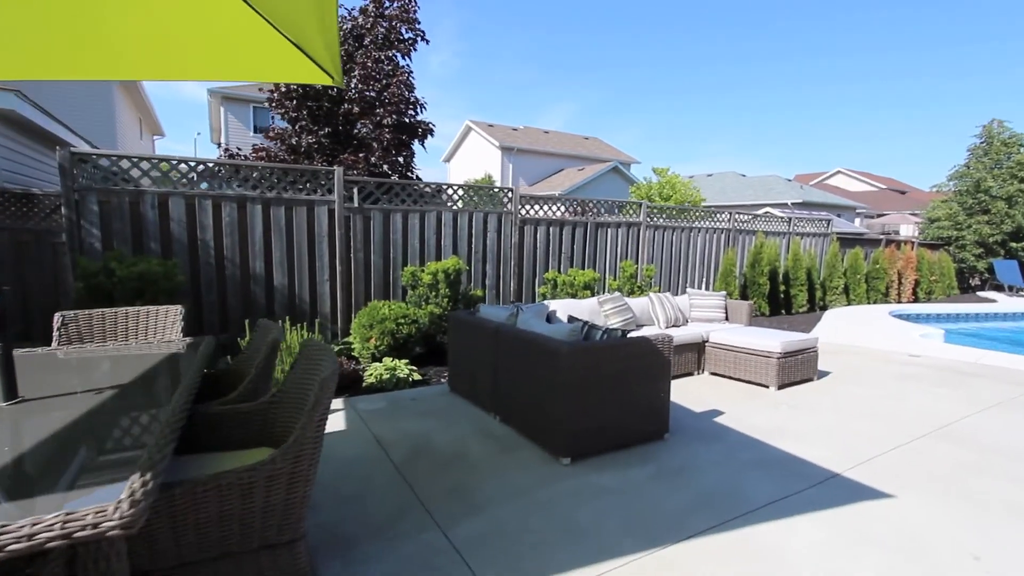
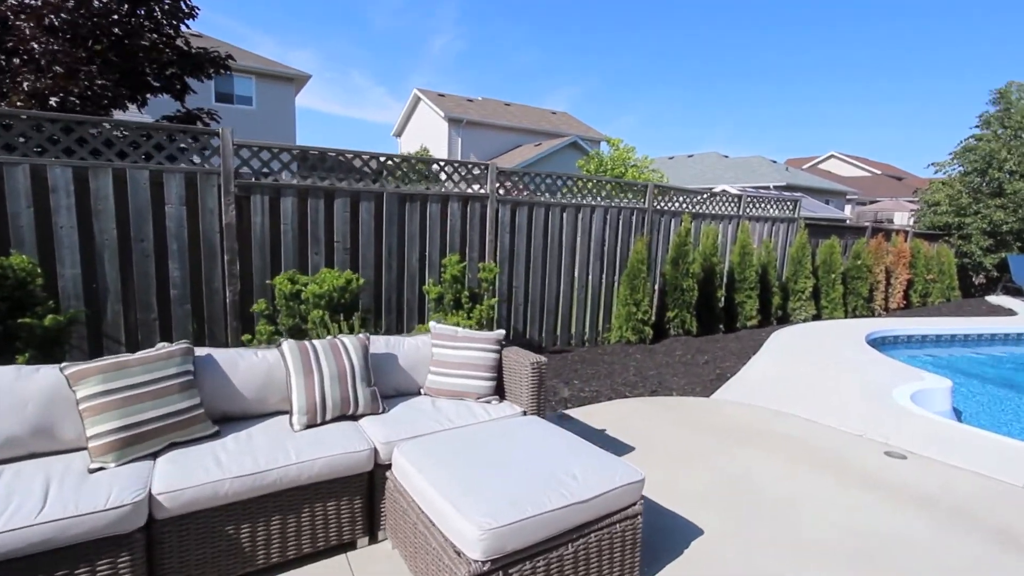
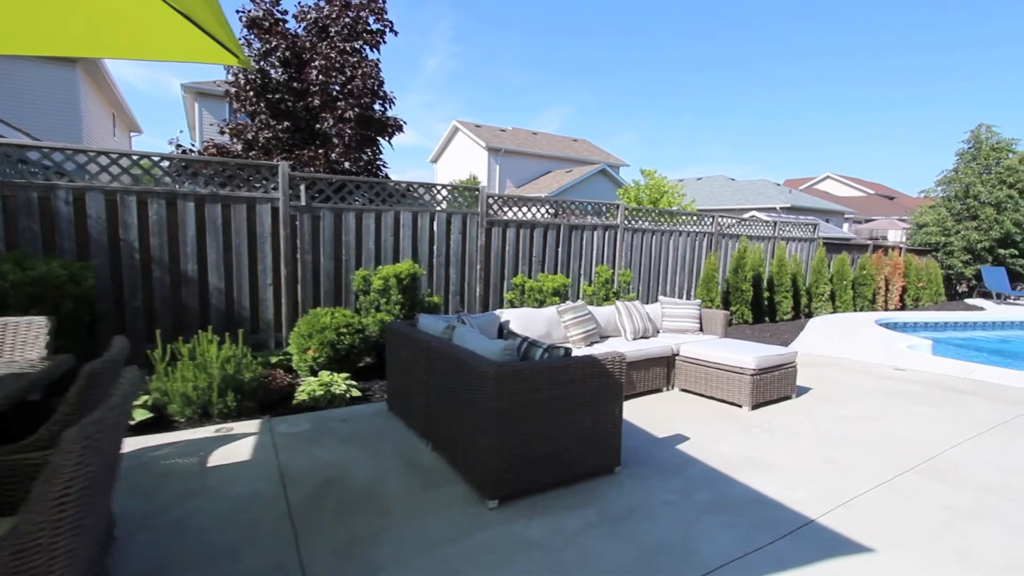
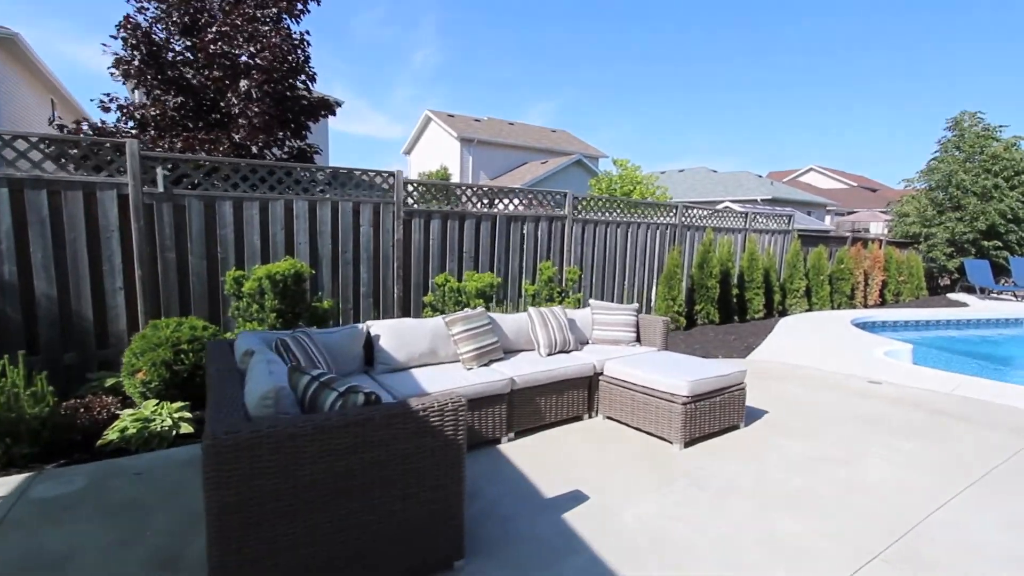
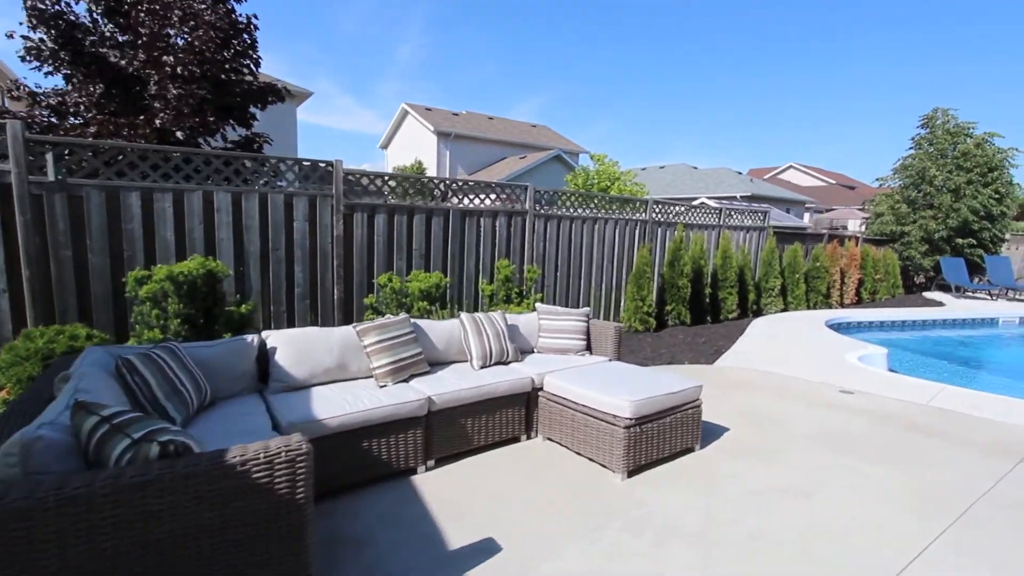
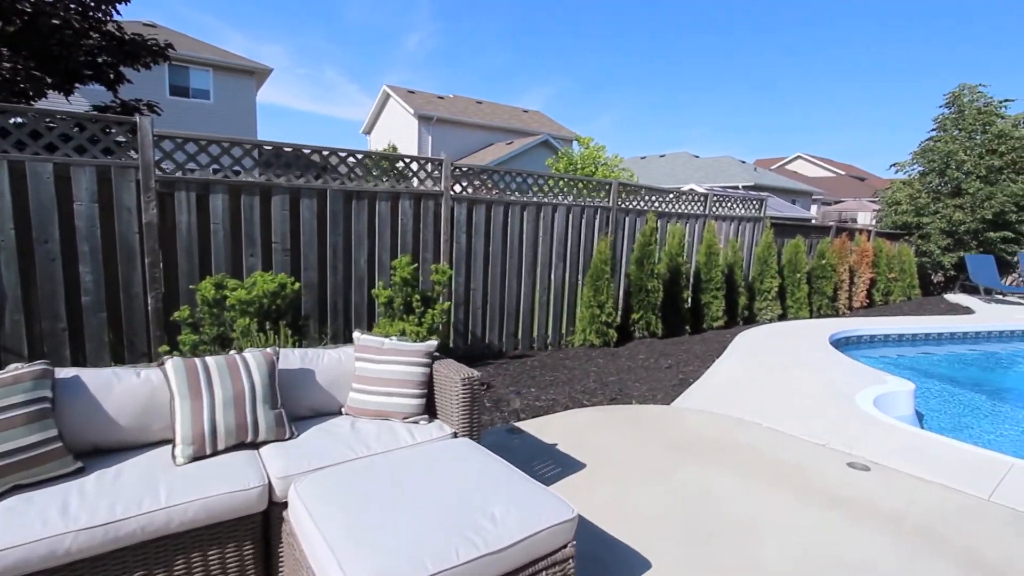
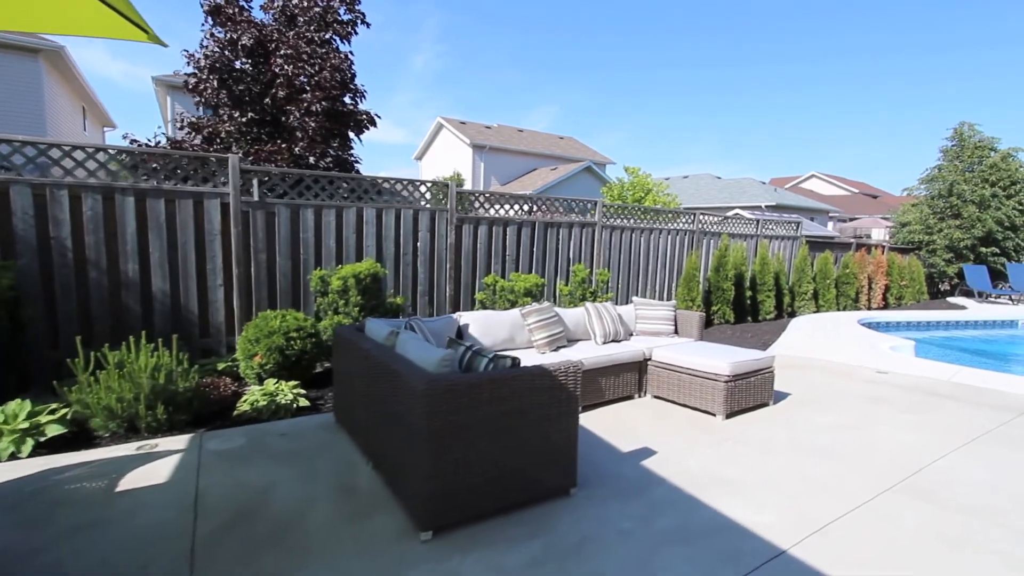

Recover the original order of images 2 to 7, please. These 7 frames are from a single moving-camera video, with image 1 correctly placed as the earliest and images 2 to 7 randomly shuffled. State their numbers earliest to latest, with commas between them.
3, 7, 4, 5, 2, 6
